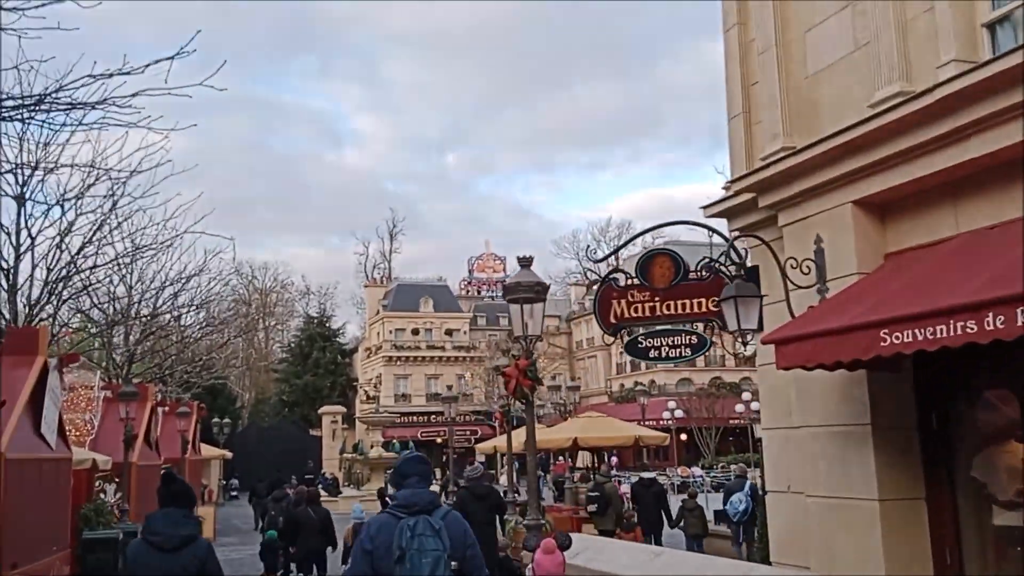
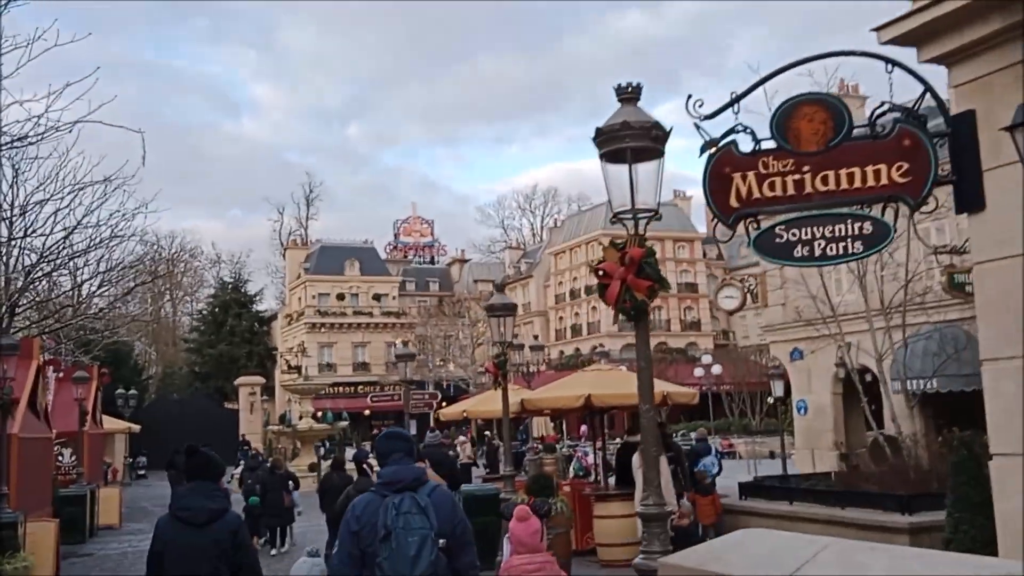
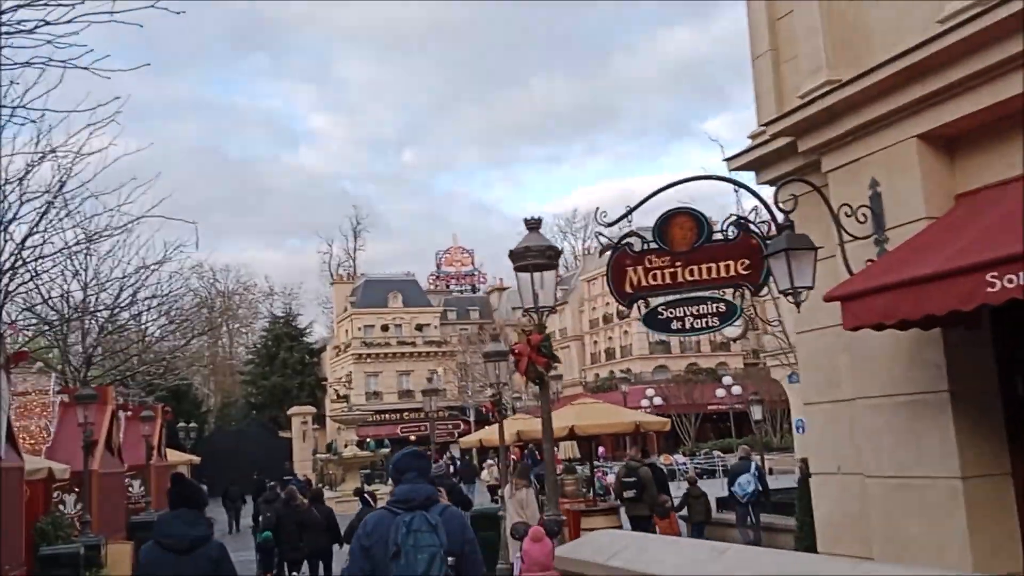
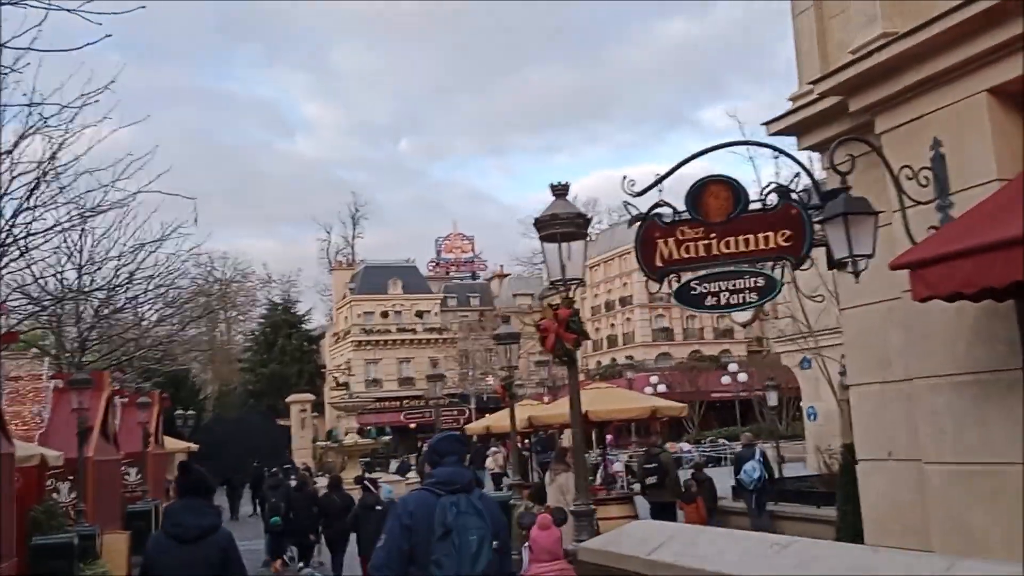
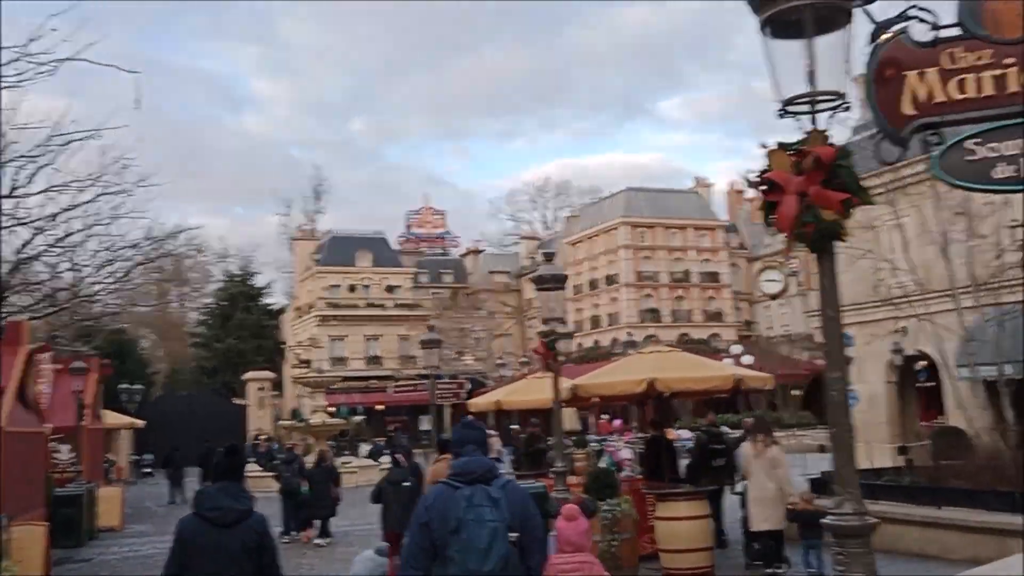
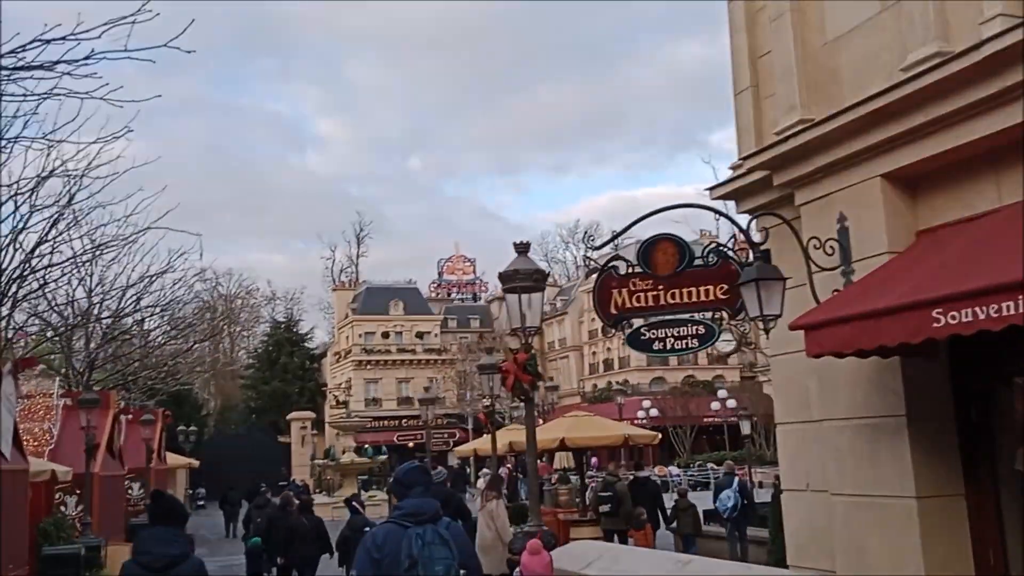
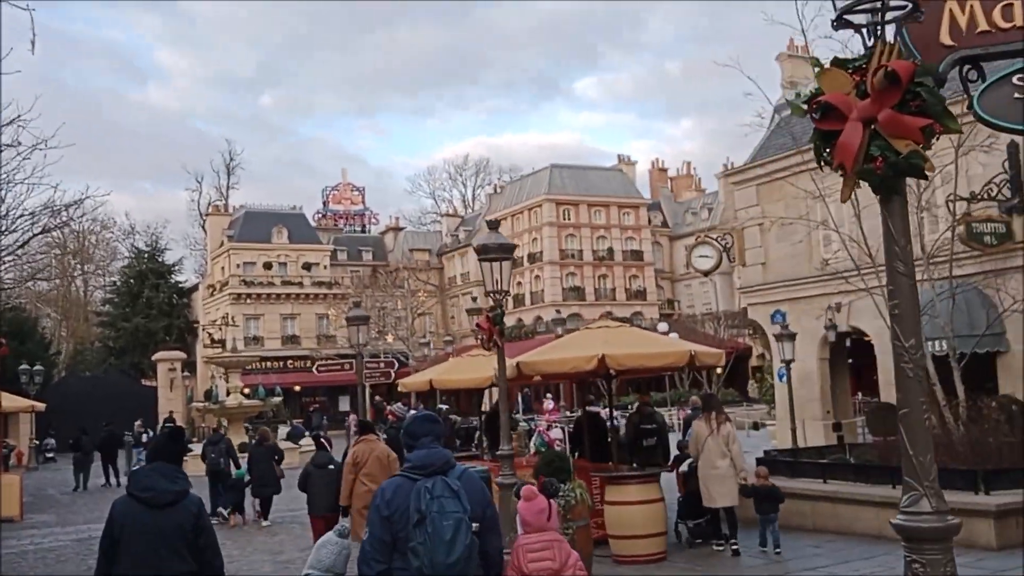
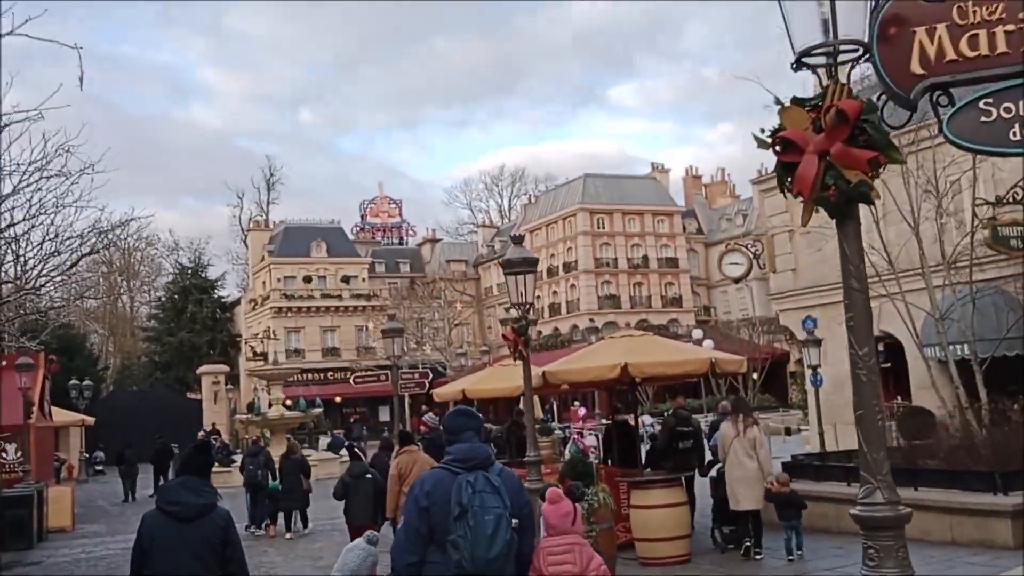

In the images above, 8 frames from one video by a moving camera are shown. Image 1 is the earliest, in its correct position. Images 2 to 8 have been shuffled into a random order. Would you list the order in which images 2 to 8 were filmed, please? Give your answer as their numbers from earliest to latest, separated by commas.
6, 3, 4, 2, 5, 8, 7
